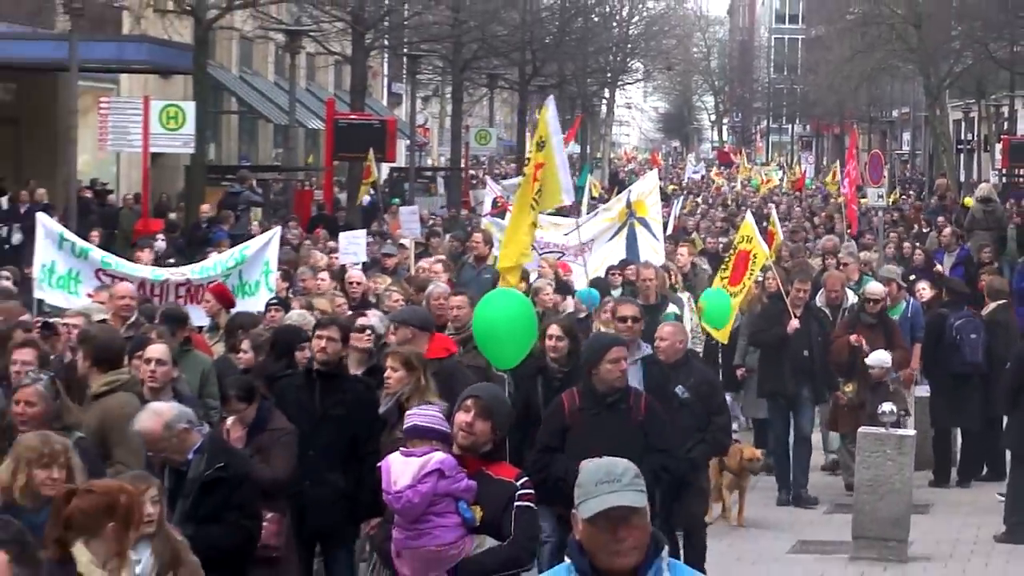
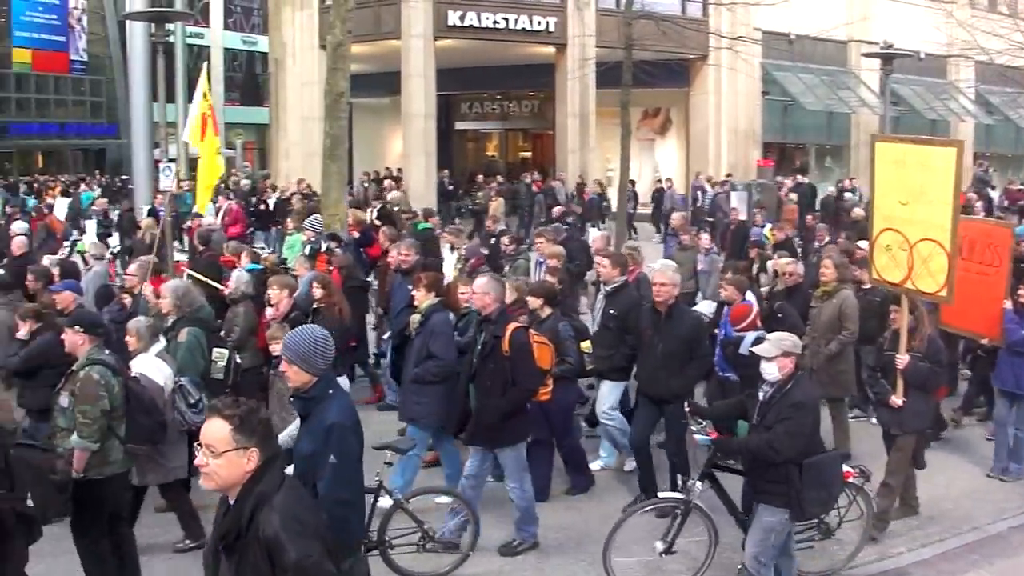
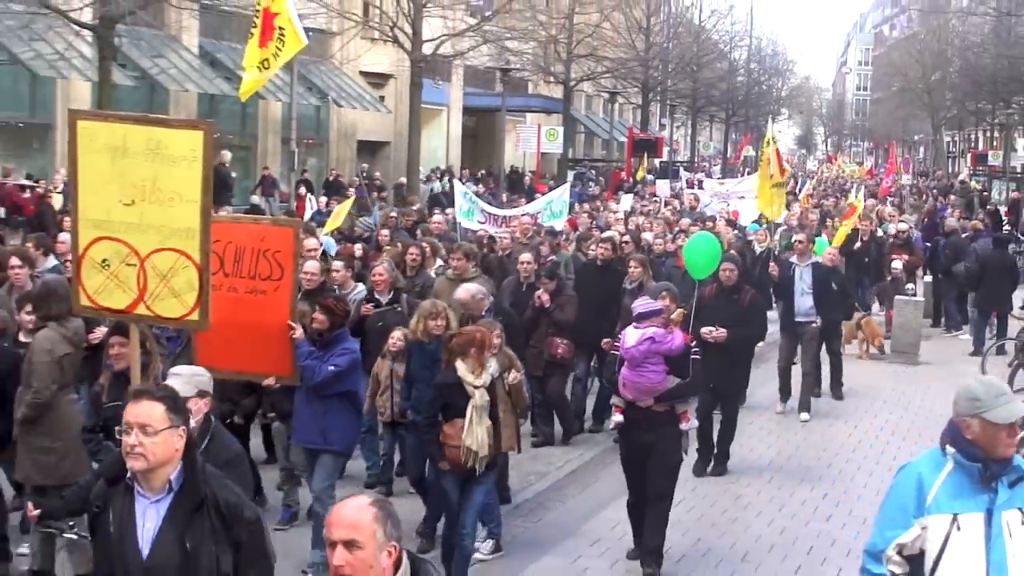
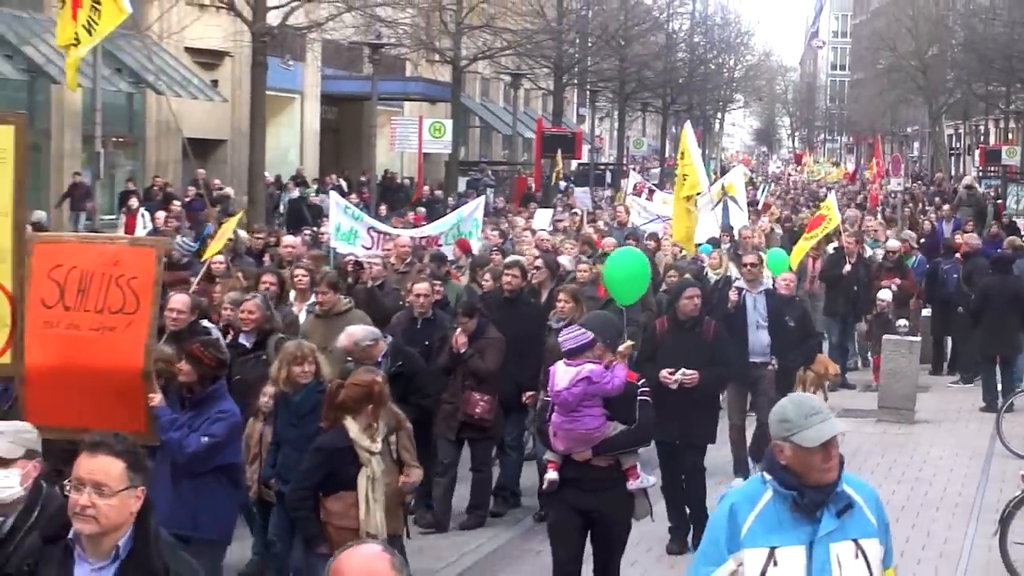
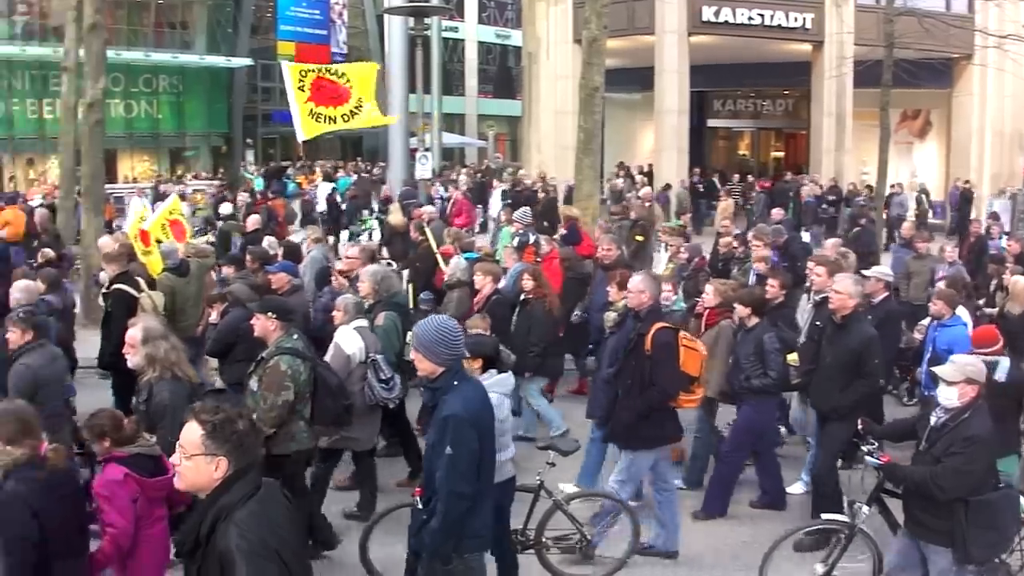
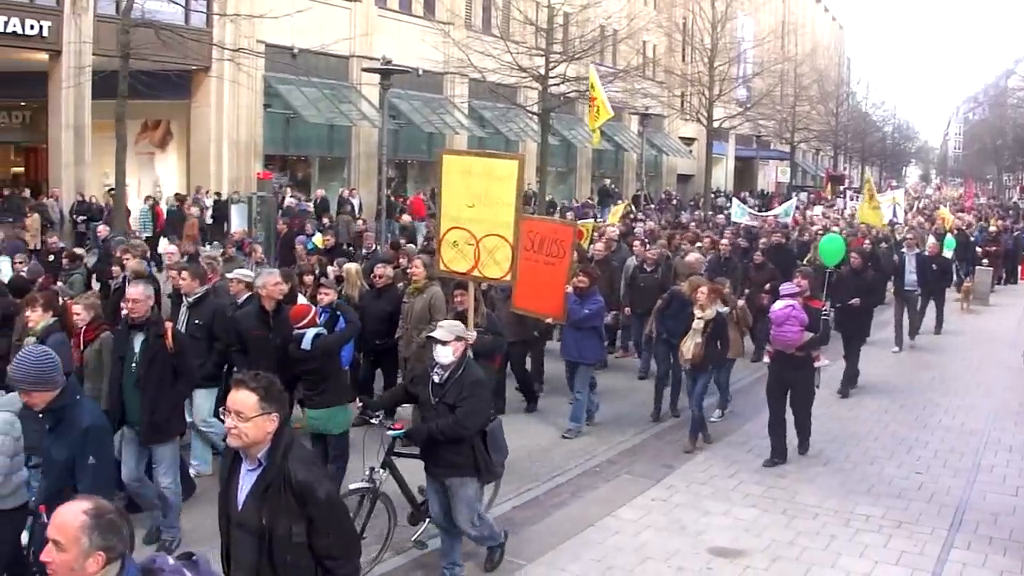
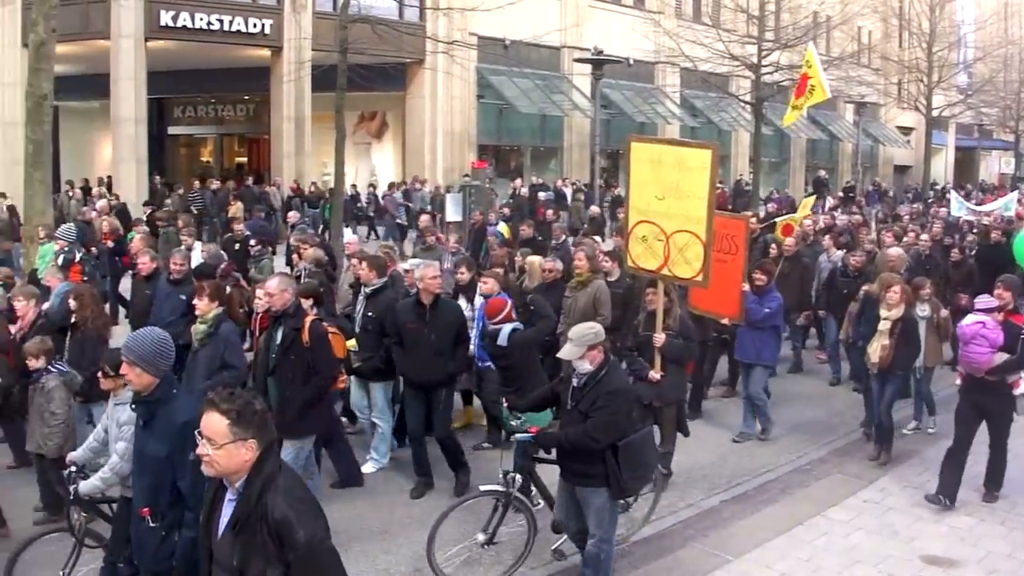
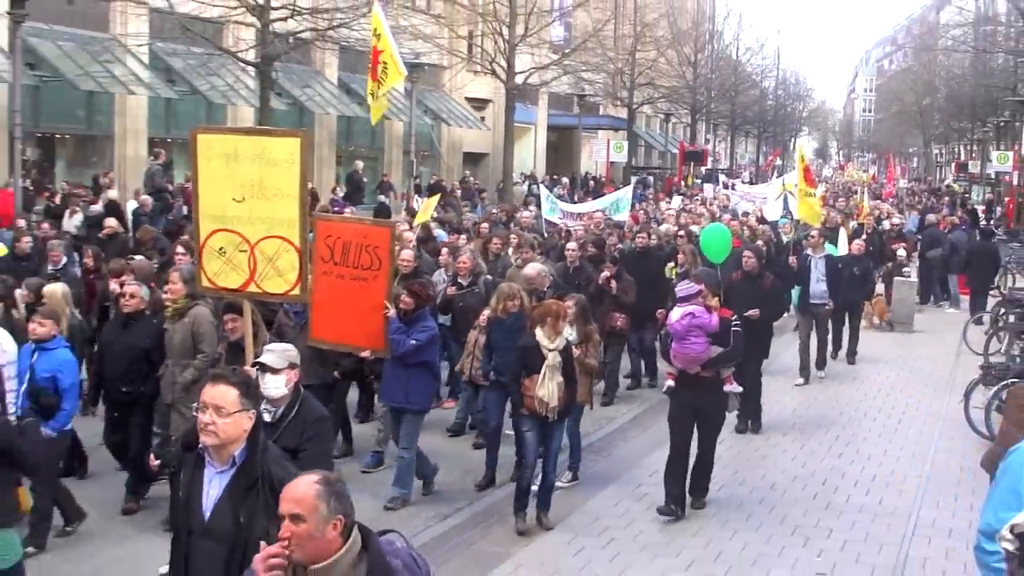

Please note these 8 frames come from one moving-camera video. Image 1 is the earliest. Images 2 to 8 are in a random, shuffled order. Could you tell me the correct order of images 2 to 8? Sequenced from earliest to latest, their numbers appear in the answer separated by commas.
4, 3, 8, 6, 7, 2, 5
